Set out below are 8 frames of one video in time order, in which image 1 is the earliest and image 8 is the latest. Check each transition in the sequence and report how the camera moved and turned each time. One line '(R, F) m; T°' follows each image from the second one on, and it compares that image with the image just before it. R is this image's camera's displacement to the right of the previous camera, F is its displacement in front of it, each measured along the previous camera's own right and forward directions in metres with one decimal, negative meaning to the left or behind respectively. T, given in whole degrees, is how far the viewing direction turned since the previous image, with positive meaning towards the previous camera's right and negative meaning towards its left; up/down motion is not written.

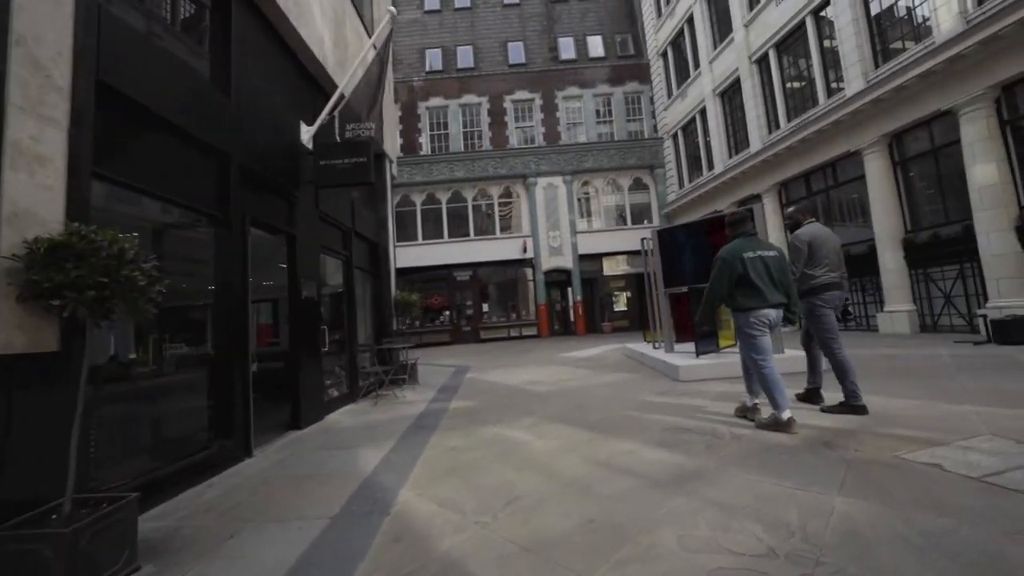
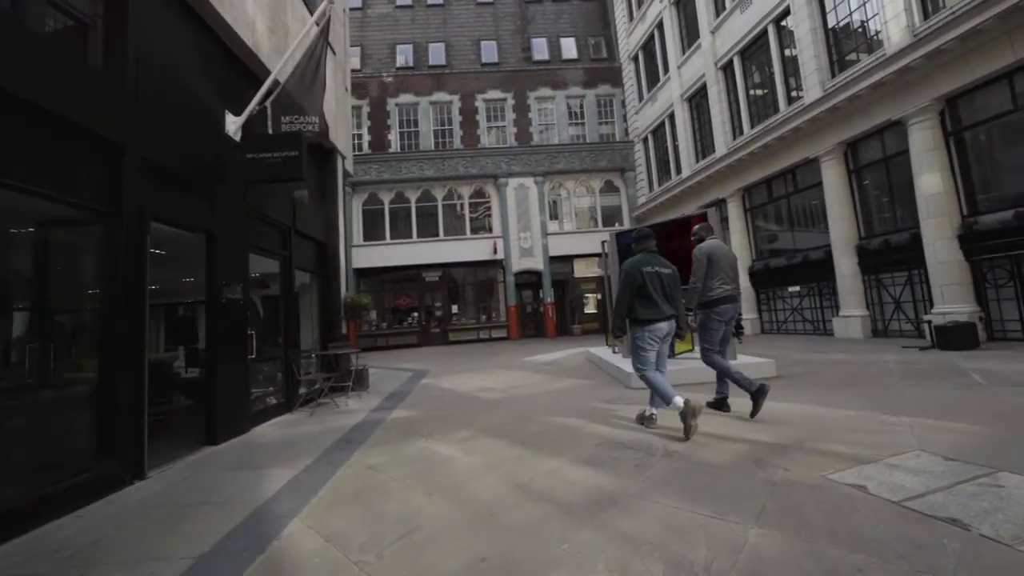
(+0.6, +0.3) m; +3°
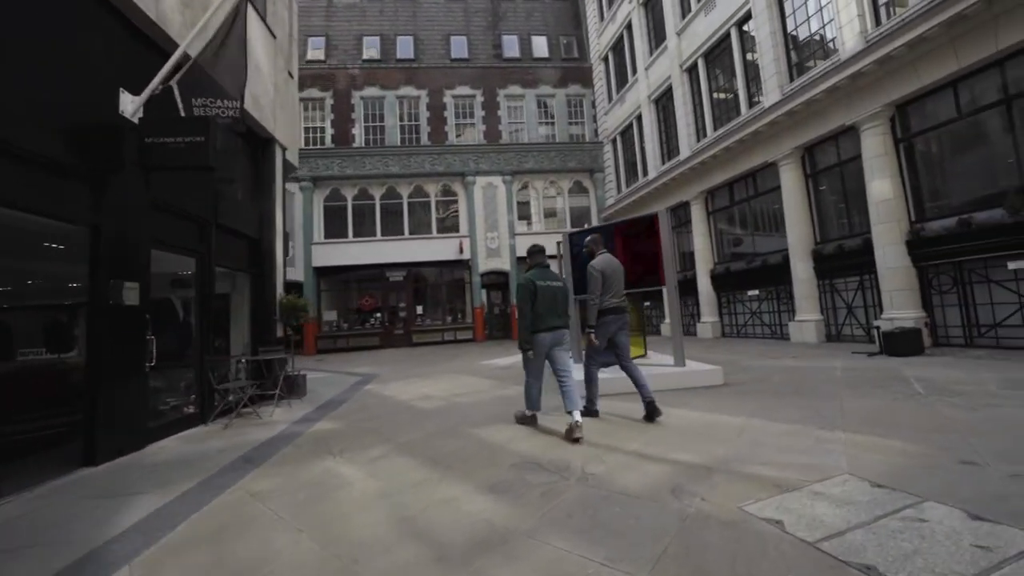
(+0.7, +0.4) m; +3°
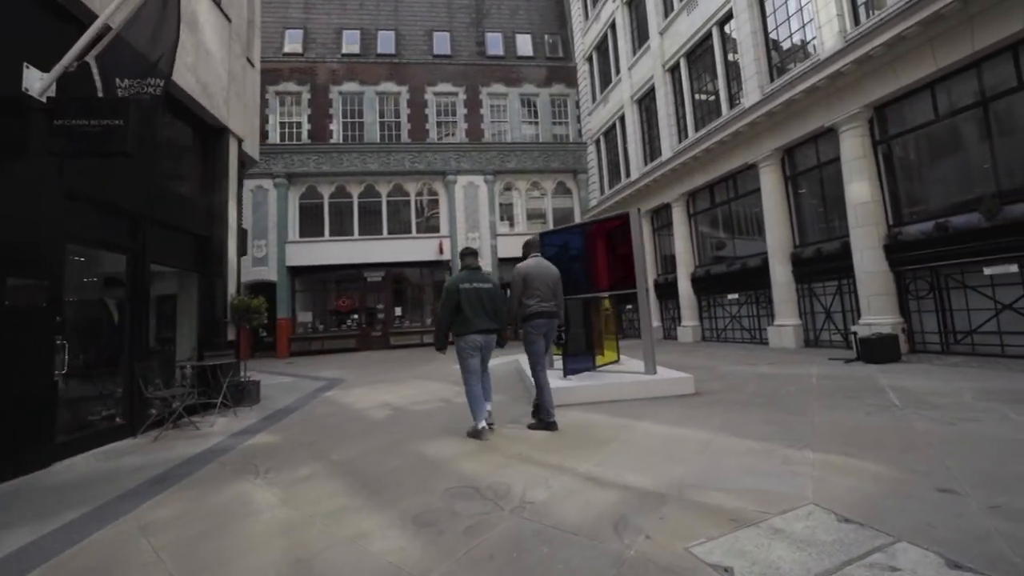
(+0.5, +0.4) m; +1°
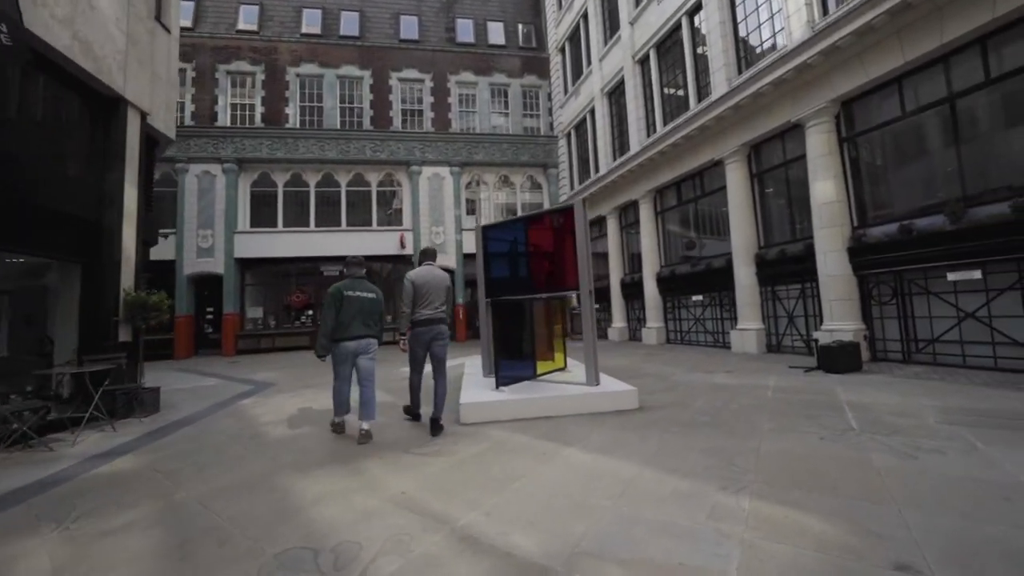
(+0.8, +0.8) m; +3°
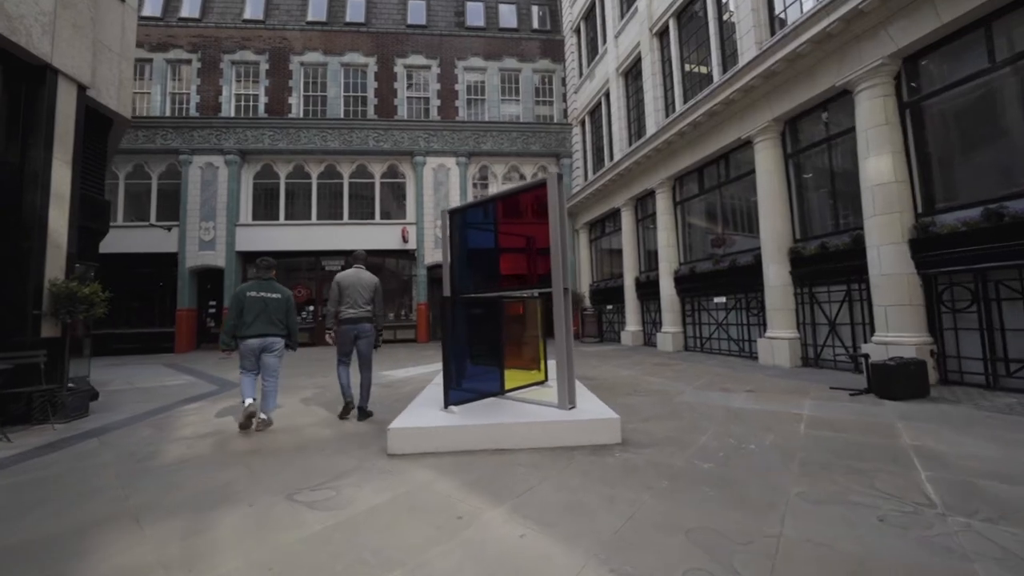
(+0.9, +1.3) m; -4°
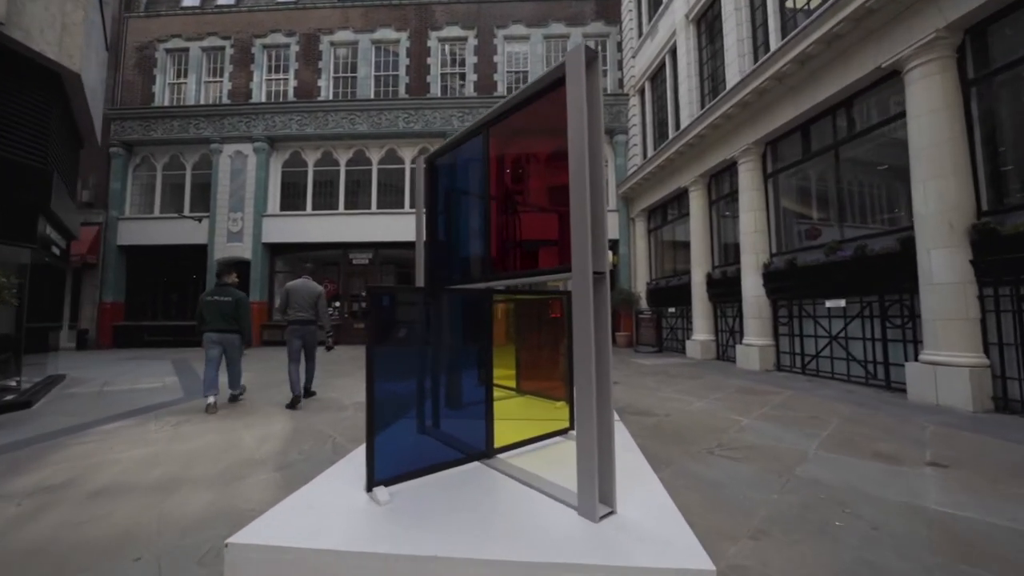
(+0.5, +2.4) m; -8°
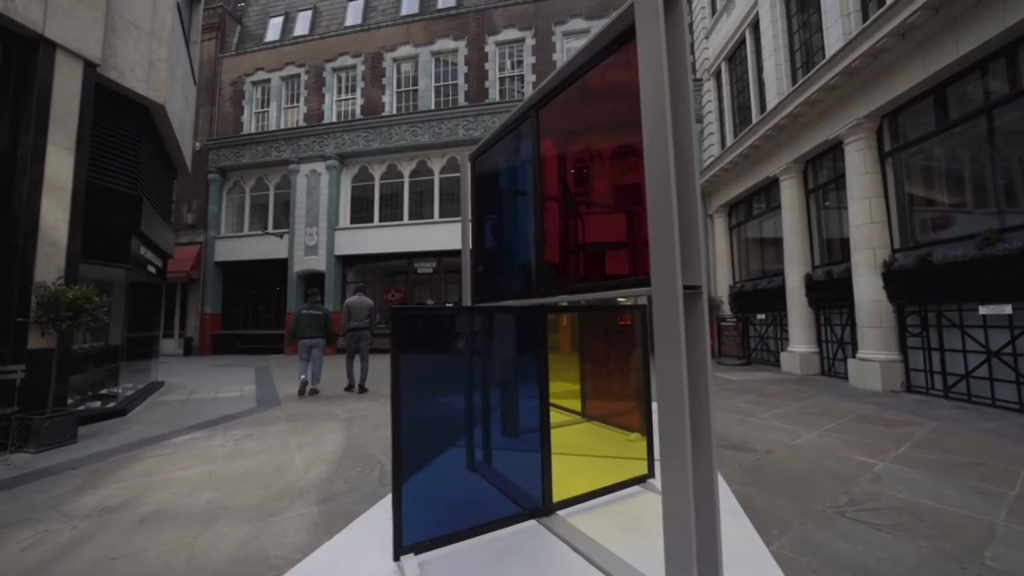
(0.0, +0.6) m; -9°
